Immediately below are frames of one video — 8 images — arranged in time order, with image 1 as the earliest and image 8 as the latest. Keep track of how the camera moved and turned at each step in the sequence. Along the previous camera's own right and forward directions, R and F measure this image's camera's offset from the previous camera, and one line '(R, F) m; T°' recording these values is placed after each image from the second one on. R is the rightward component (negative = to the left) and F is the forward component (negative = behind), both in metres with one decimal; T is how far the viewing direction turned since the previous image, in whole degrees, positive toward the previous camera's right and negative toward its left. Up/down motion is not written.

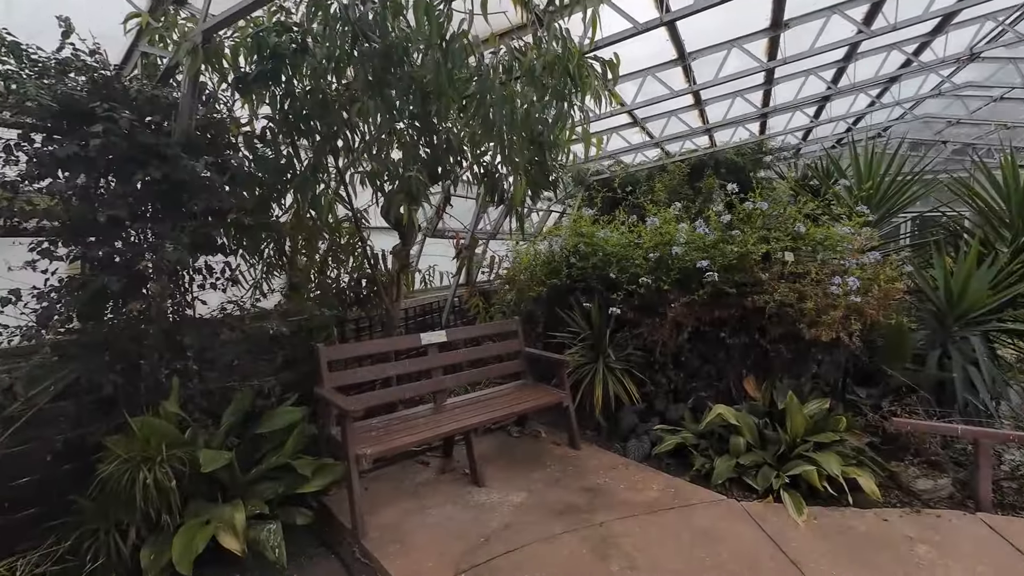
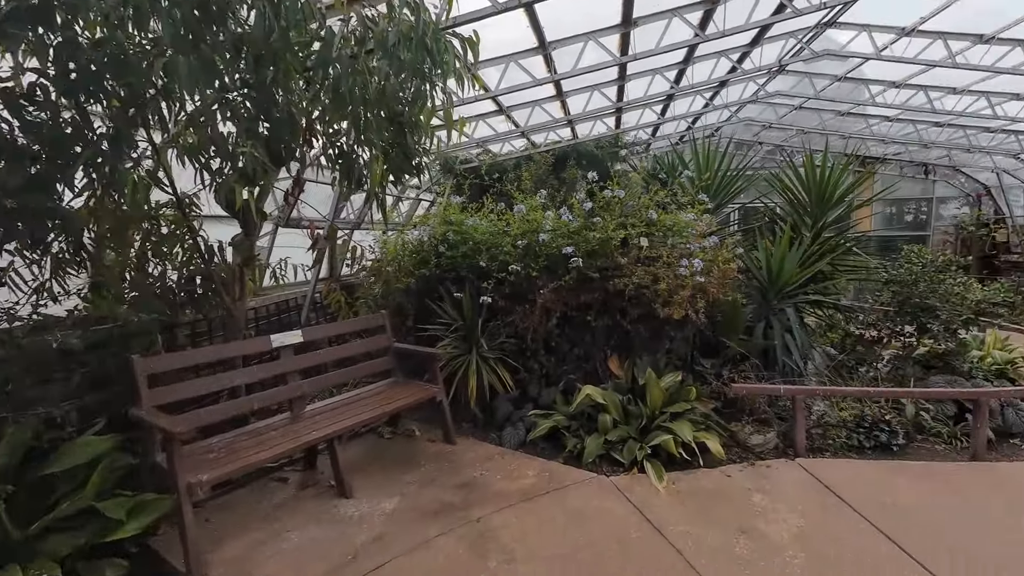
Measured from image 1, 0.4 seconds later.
(+0.1, +0.2) m; +14°
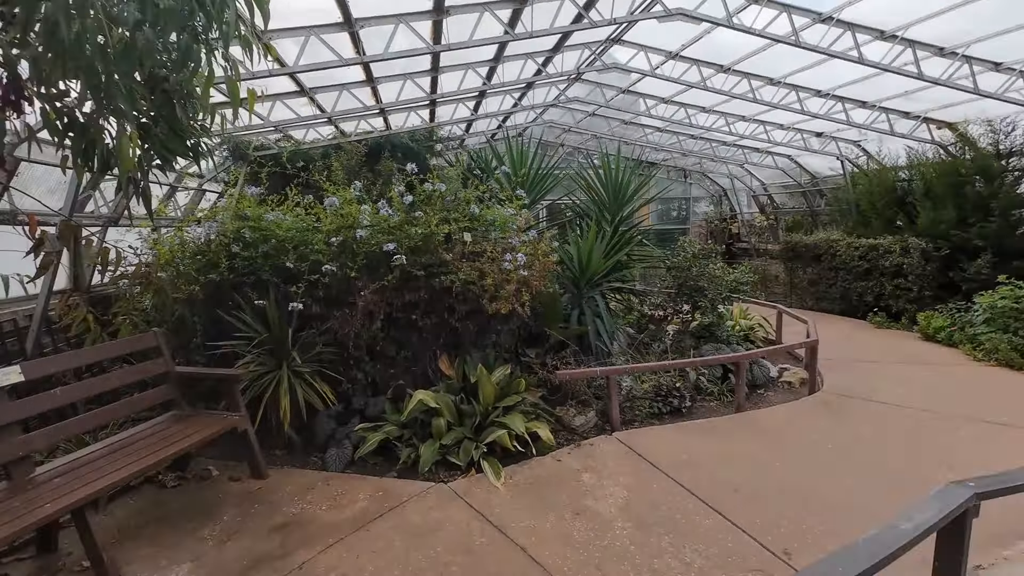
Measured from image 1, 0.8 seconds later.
(0.0, +0.3) m; +21°
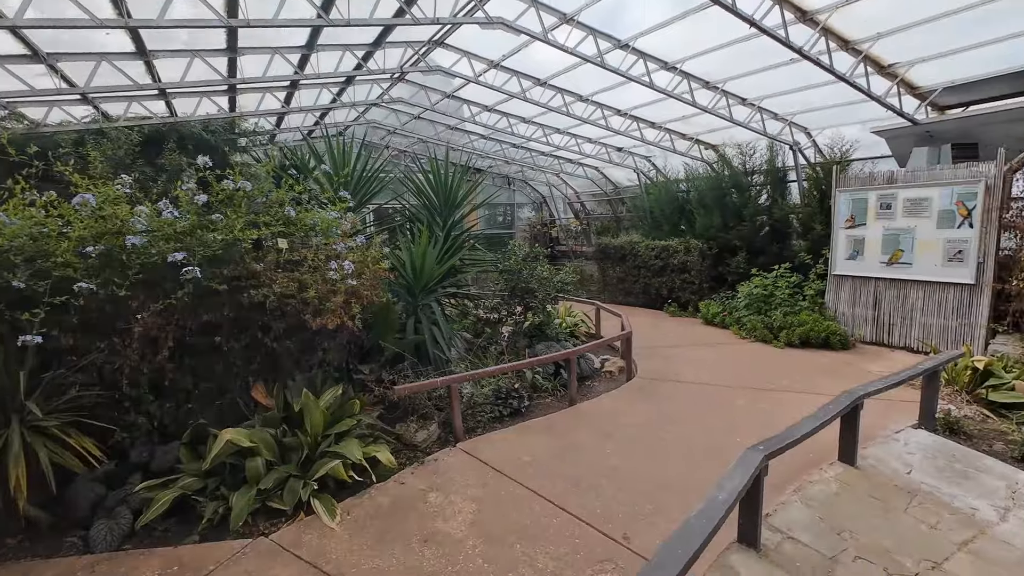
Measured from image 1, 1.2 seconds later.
(0.0, +0.2) m; +20°
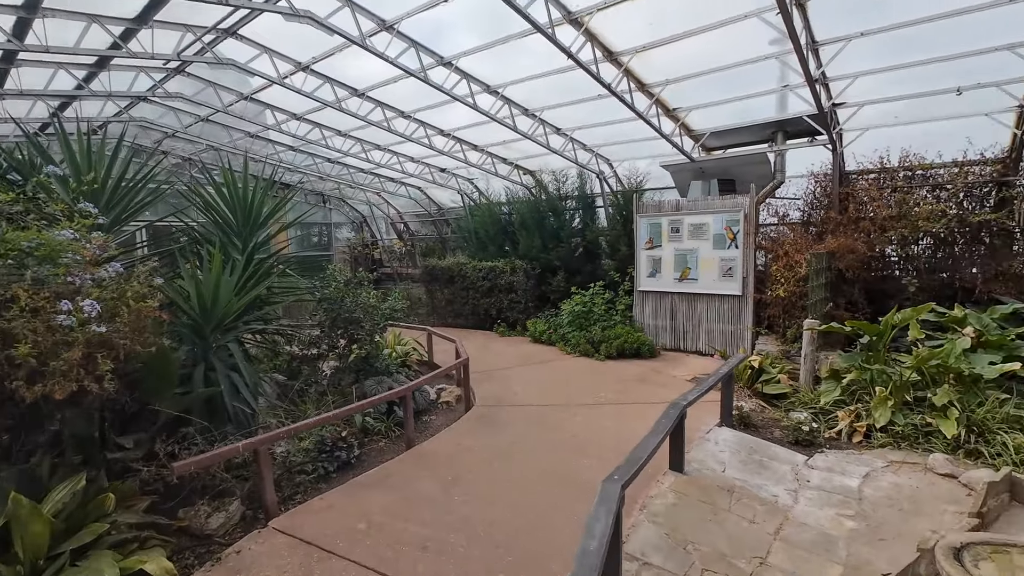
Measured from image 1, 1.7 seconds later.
(0.0, +0.5) m; +21°
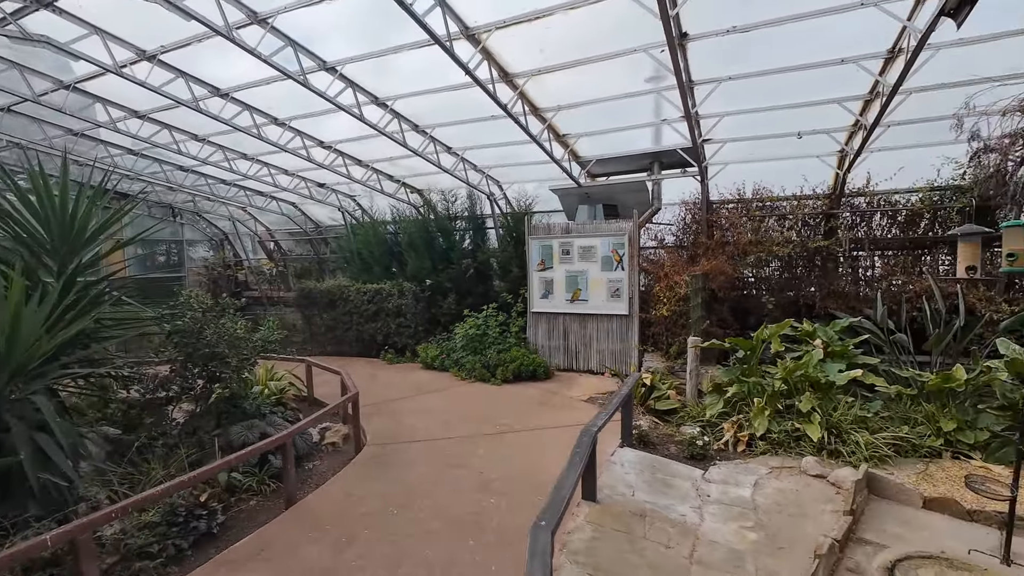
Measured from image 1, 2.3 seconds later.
(-0.2, +0.4) m; +14°
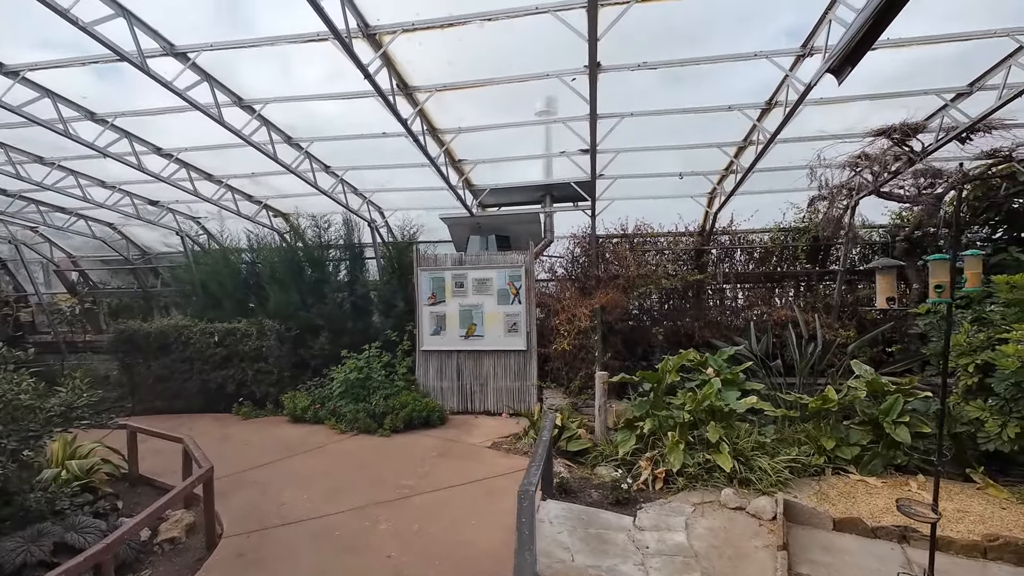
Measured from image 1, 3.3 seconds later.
(-0.4, +0.7) m; +16°
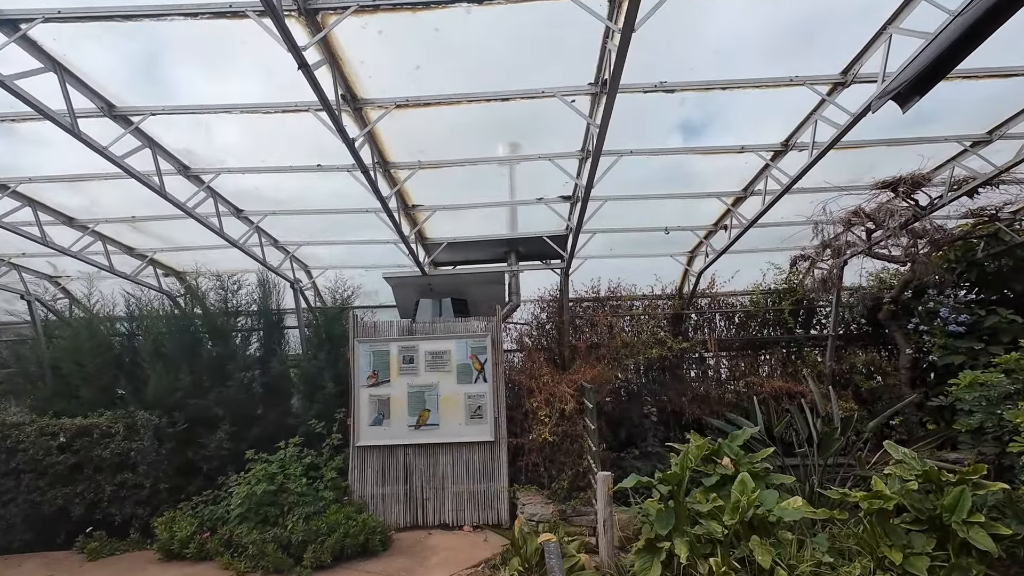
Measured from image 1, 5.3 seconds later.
(-0.5, +1.5) m; +9°
